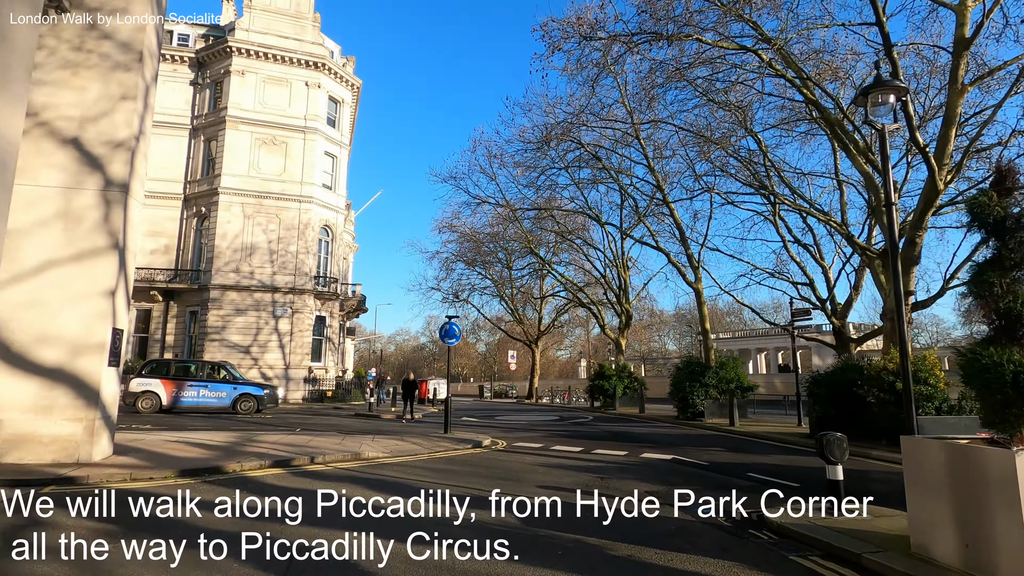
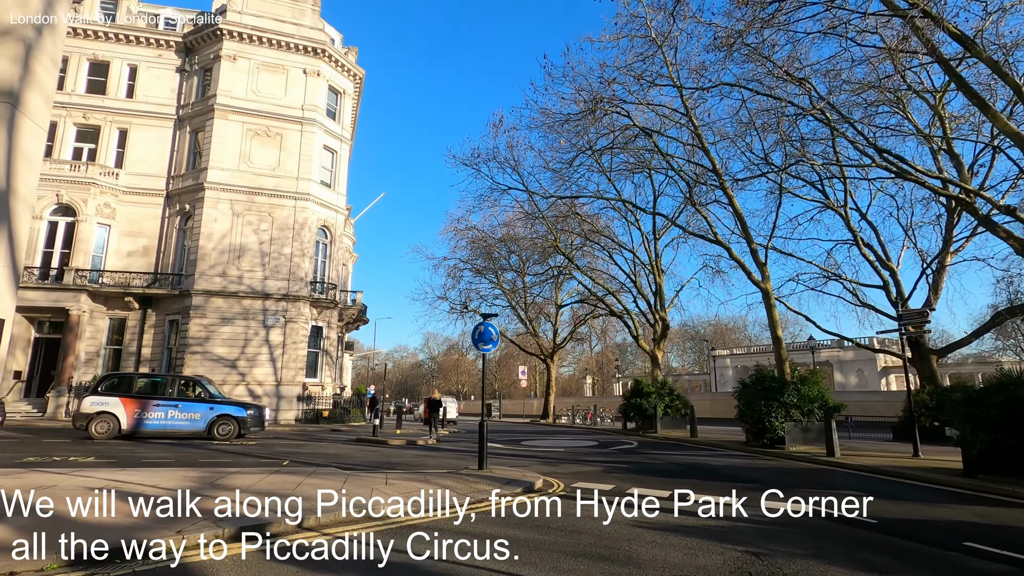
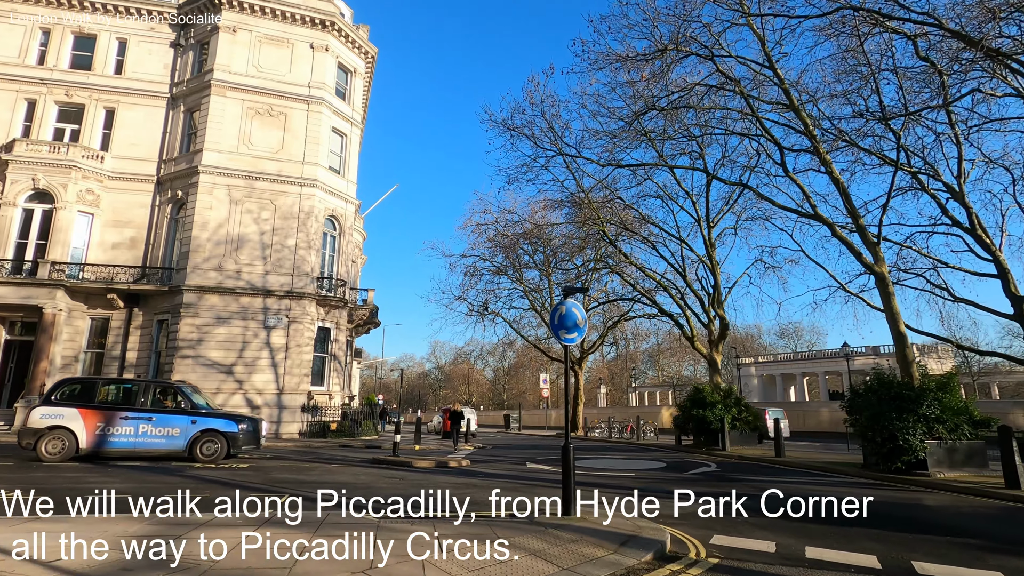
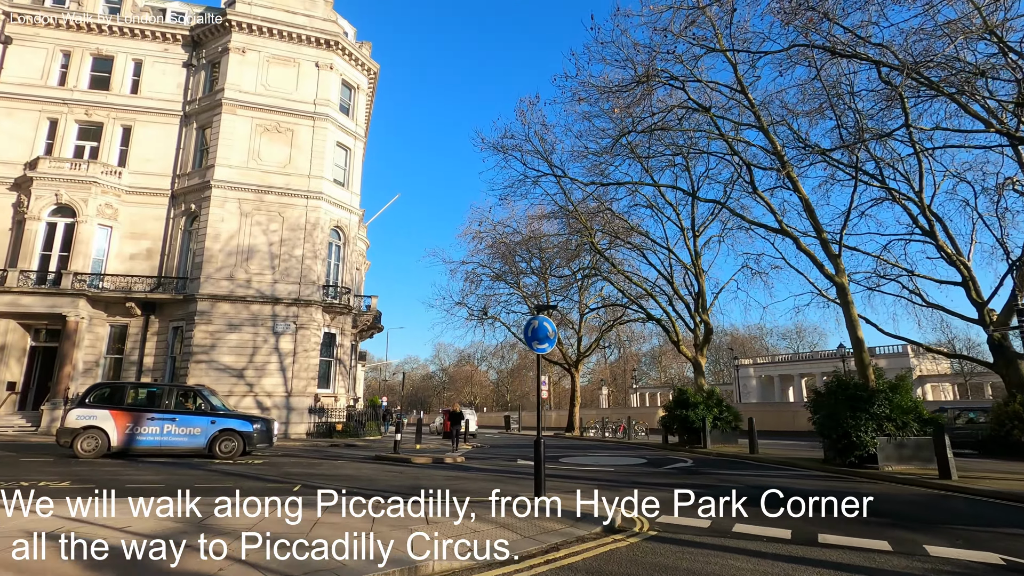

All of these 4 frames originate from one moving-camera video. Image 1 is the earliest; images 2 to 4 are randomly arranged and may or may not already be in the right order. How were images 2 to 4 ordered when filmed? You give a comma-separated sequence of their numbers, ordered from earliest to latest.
2, 4, 3
